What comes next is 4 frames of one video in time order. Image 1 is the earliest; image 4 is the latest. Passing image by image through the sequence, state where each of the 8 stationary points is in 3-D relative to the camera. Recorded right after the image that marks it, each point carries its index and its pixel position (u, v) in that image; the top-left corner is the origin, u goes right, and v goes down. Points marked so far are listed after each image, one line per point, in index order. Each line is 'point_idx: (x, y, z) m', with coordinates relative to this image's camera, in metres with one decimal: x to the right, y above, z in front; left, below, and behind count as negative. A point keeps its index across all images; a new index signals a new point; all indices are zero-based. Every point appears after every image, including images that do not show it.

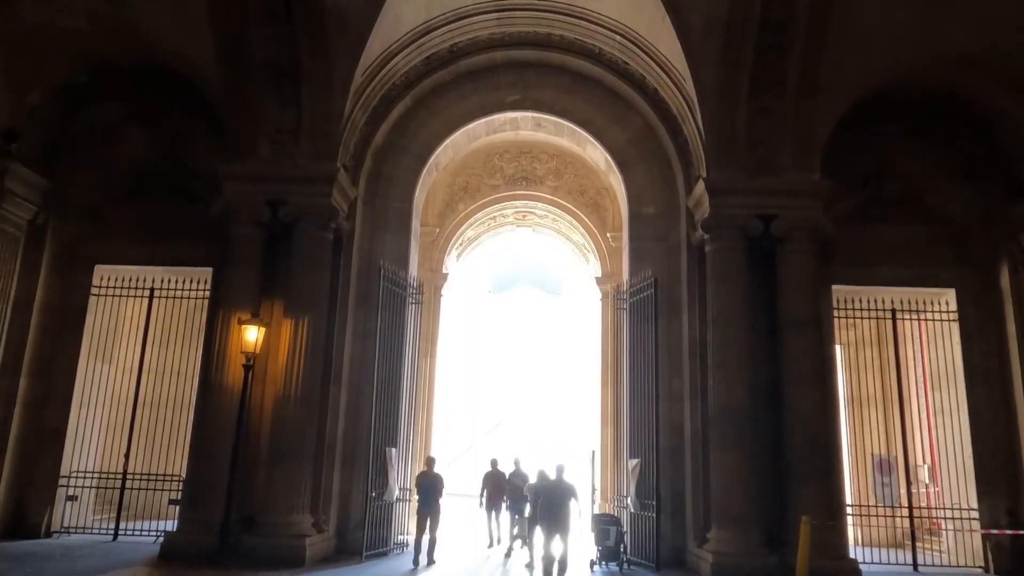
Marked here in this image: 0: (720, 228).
0: (+2.9, +0.8, +10.5) m
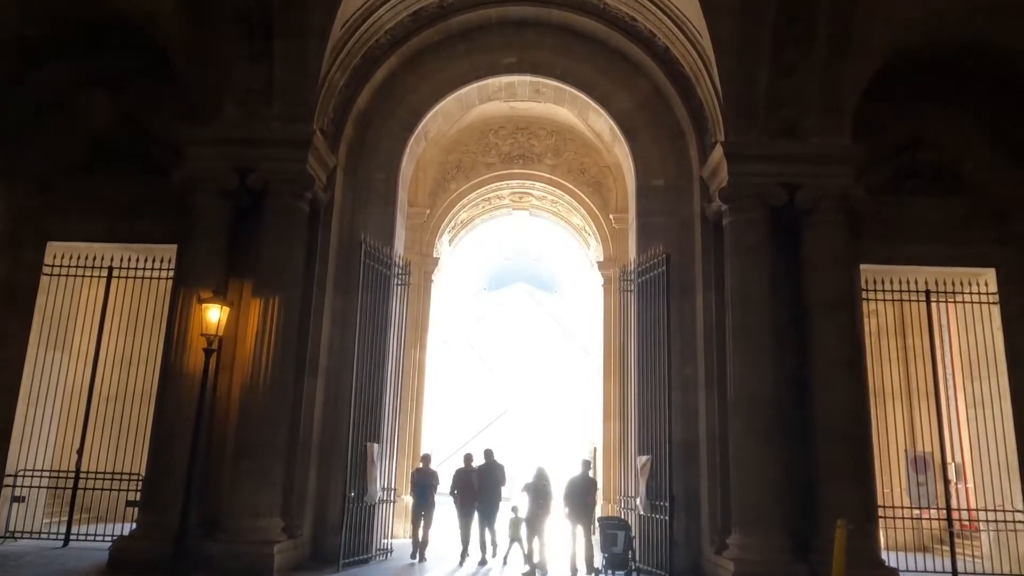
0: (+2.9, +1.1, +9.5) m
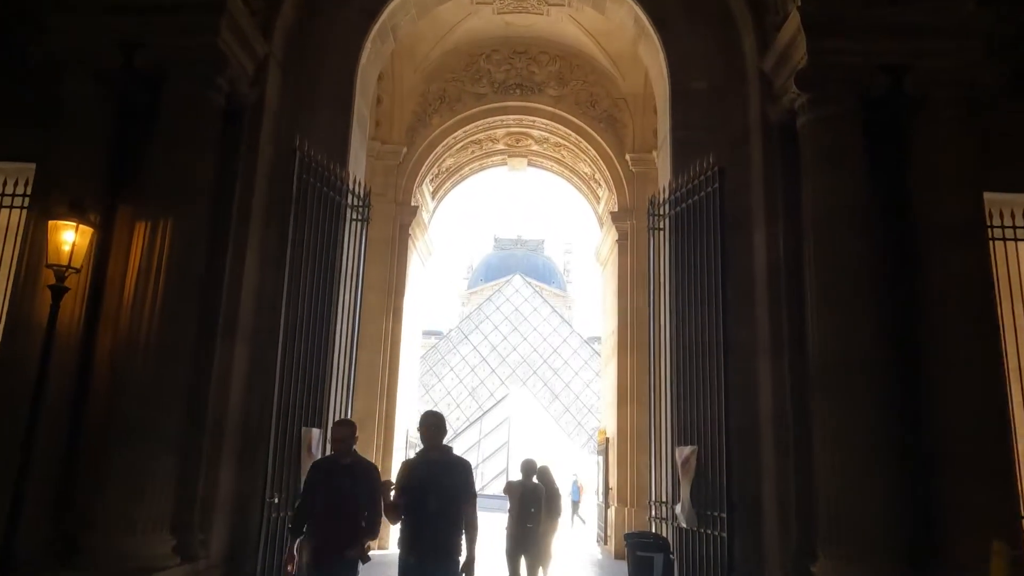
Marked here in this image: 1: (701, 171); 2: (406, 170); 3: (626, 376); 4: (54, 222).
0: (+2.8, +1.8, +6.7) m
1: (+2.0, +1.2, +7.9) m
2: (-1.8, +2.0, +13.0) m
3: (+1.9, -1.4, +12.3) m
4: (-3.6, +0.5, +5.9) m
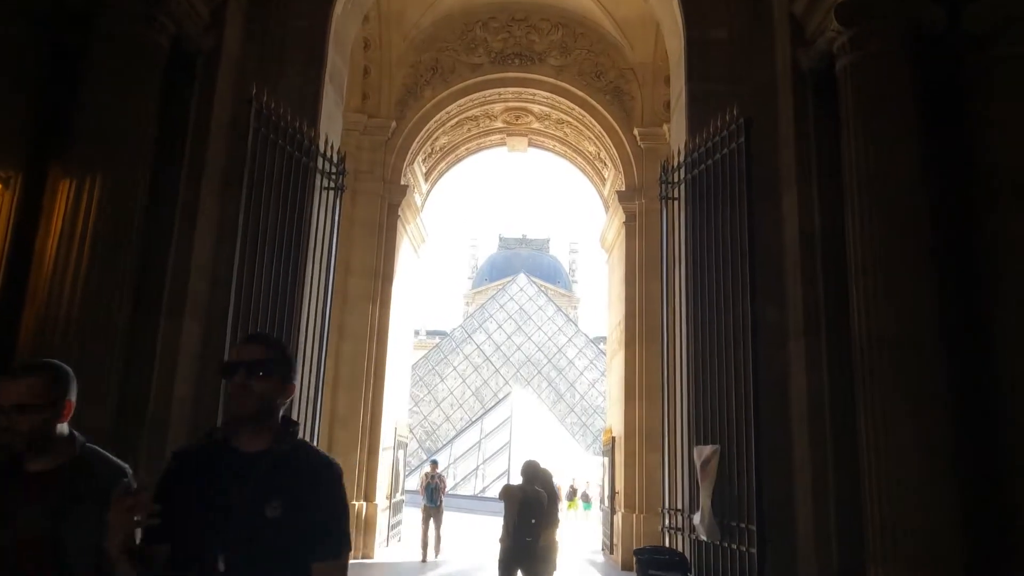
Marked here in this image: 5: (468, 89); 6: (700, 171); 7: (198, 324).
0: (+2.7, +2.0, +5.7) m
1: (+1.9, +1.4, +6.9) m
2: (-1.8, +2.2, +12.0) m
3: (+1.9, -1.2, +11.3) m
4: (-3.7, +0.7, +4.9) m
5: (-0.7, +3.2, +12.2) m
6: (+1.8, +1.1, +7.0) m
7: (-2.6, -0.3, +6.3) m
